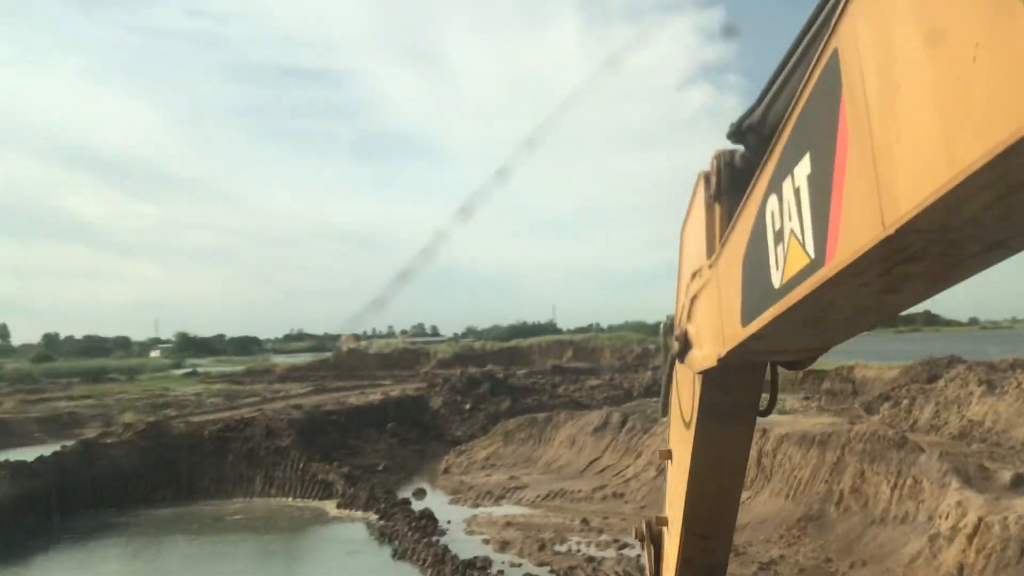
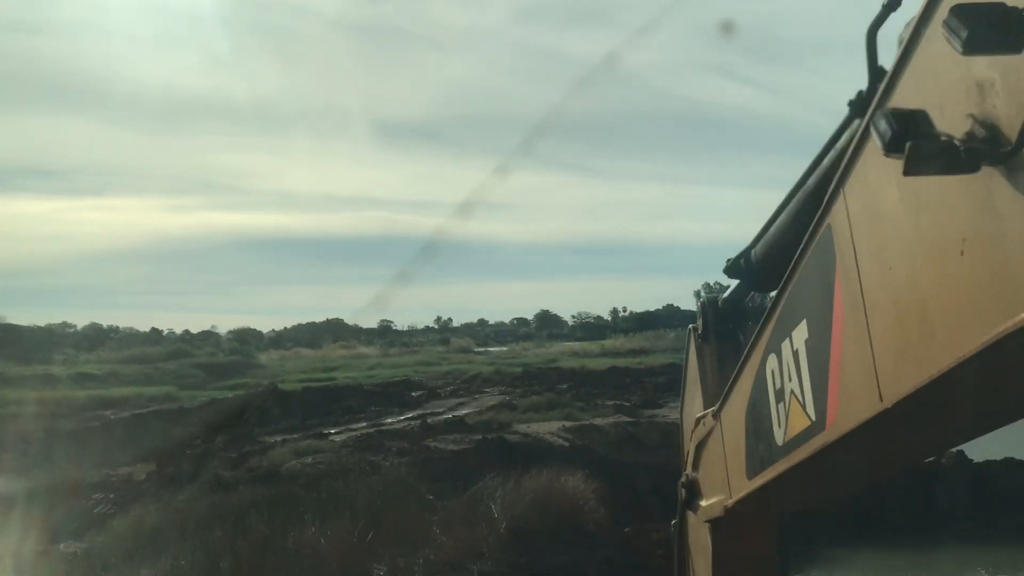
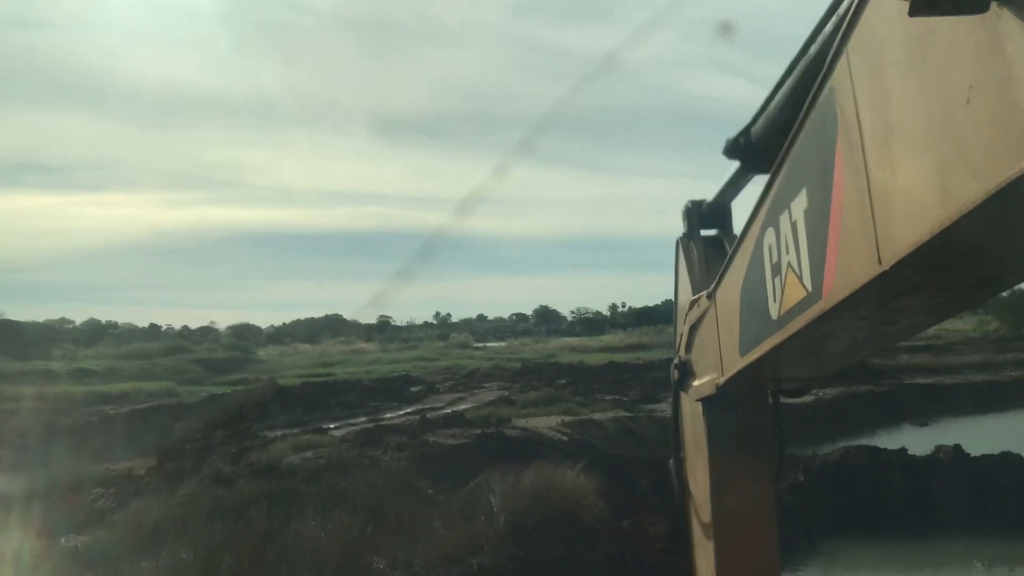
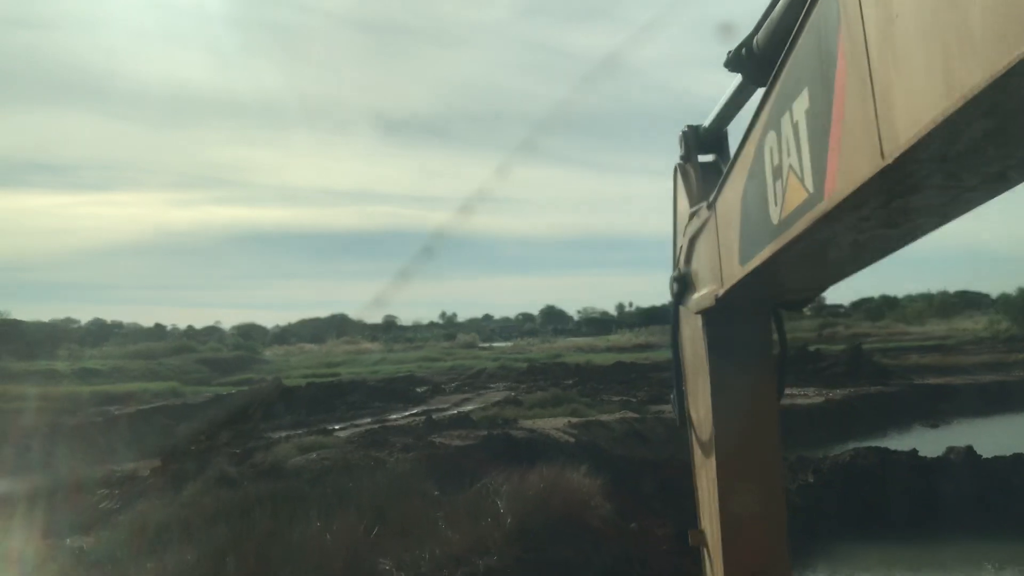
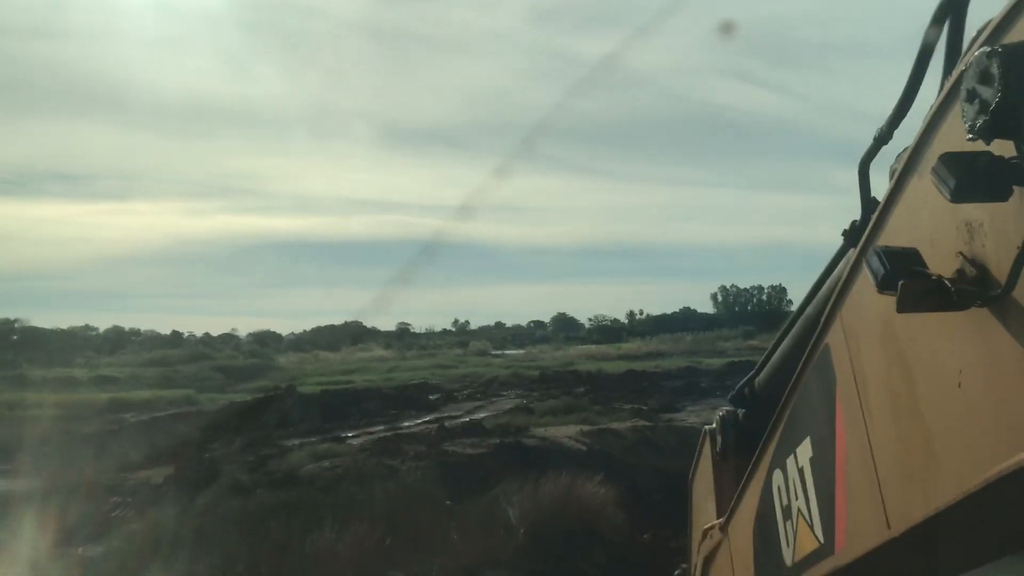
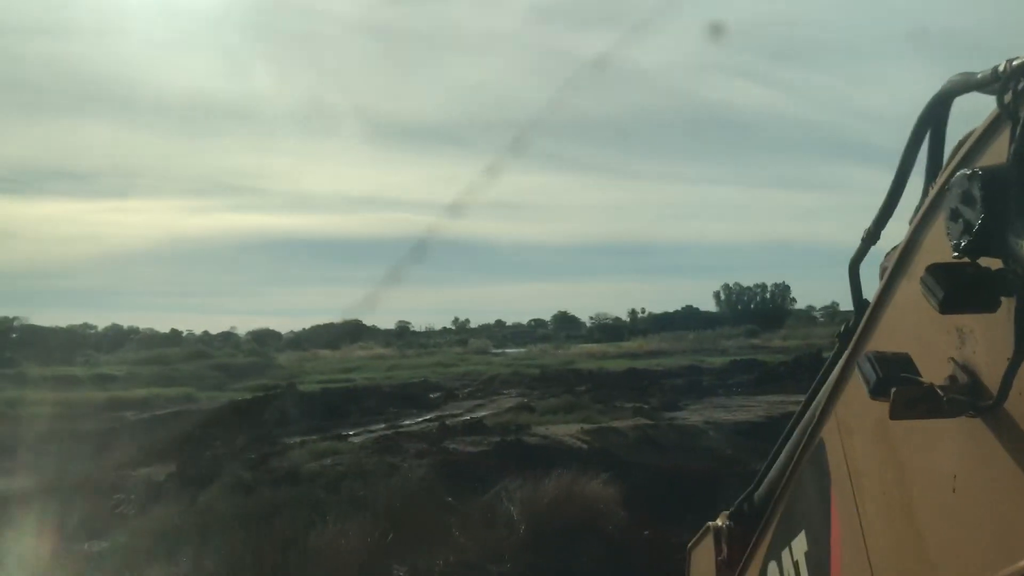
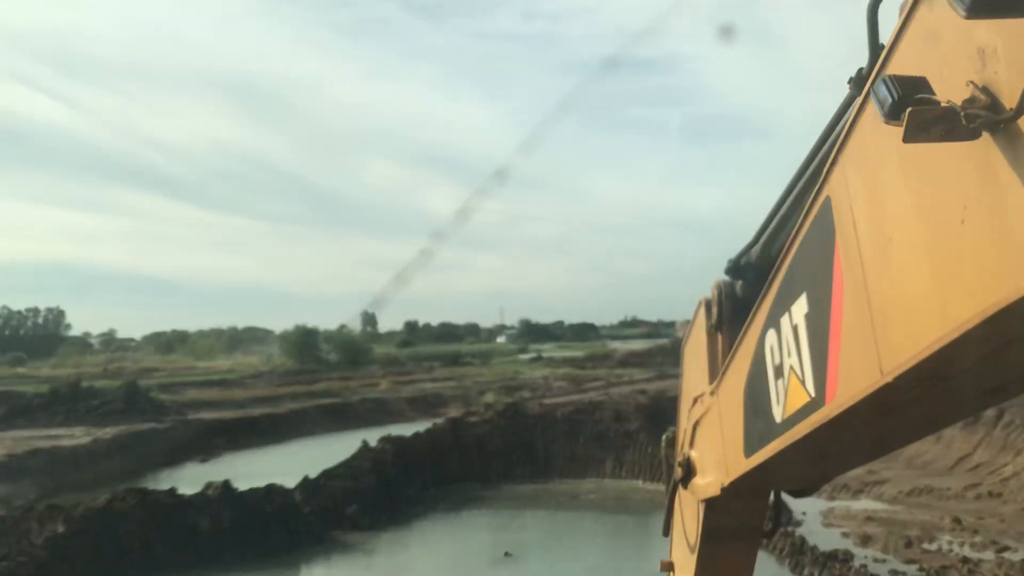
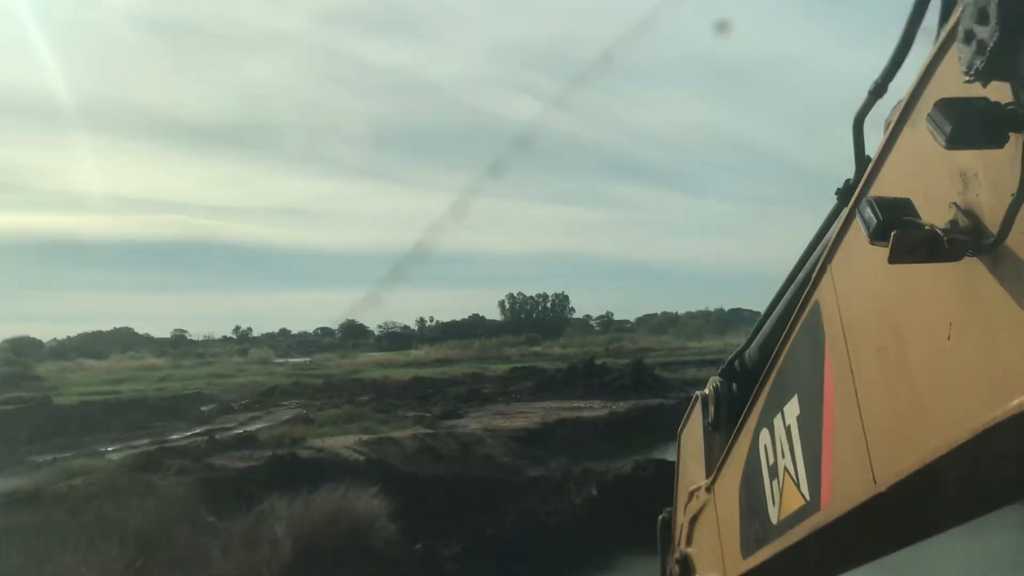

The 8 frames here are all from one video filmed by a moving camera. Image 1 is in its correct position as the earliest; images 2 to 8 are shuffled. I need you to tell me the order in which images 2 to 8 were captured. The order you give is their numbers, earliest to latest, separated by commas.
7, 8, 6, 5, 2, 3, 4
